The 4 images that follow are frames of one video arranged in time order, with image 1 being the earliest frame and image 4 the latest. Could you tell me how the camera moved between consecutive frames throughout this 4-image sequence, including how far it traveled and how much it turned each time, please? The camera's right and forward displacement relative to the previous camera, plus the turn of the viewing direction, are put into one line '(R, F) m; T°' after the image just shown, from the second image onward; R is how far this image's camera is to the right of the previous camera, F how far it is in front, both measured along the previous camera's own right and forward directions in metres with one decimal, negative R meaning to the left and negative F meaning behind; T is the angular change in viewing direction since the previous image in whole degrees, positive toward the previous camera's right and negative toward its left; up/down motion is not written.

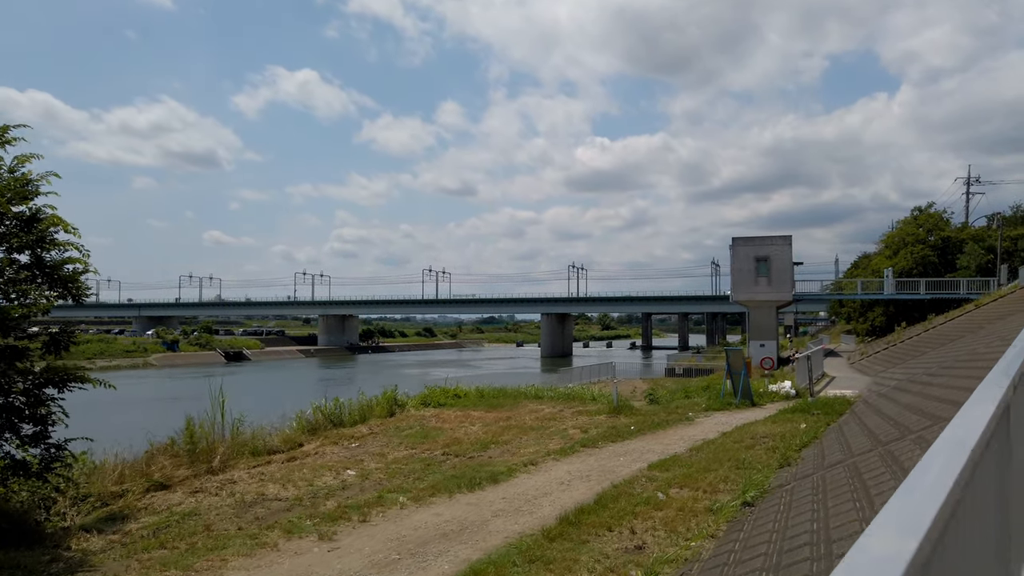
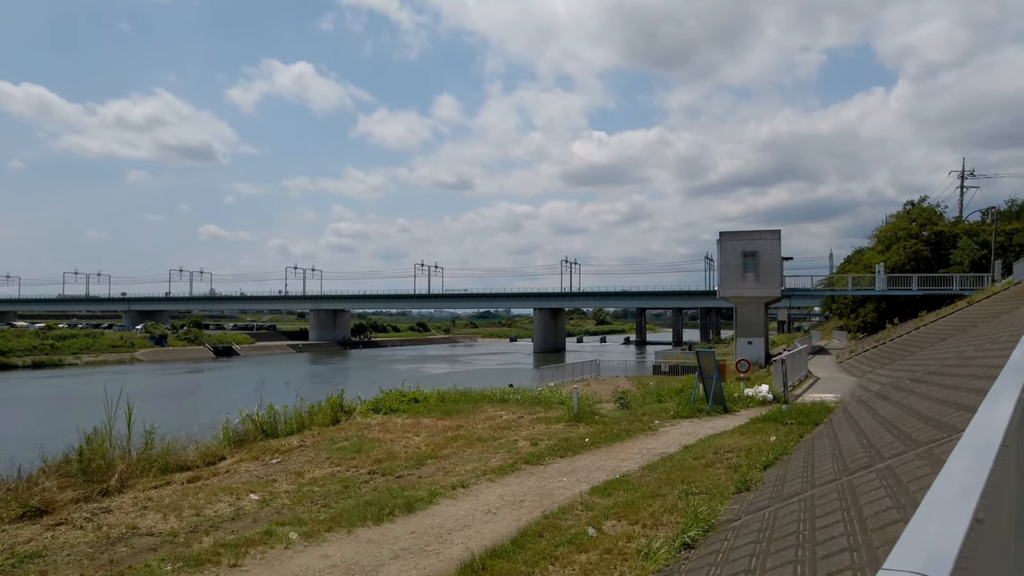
(+1.0, +1.3) m; 0°
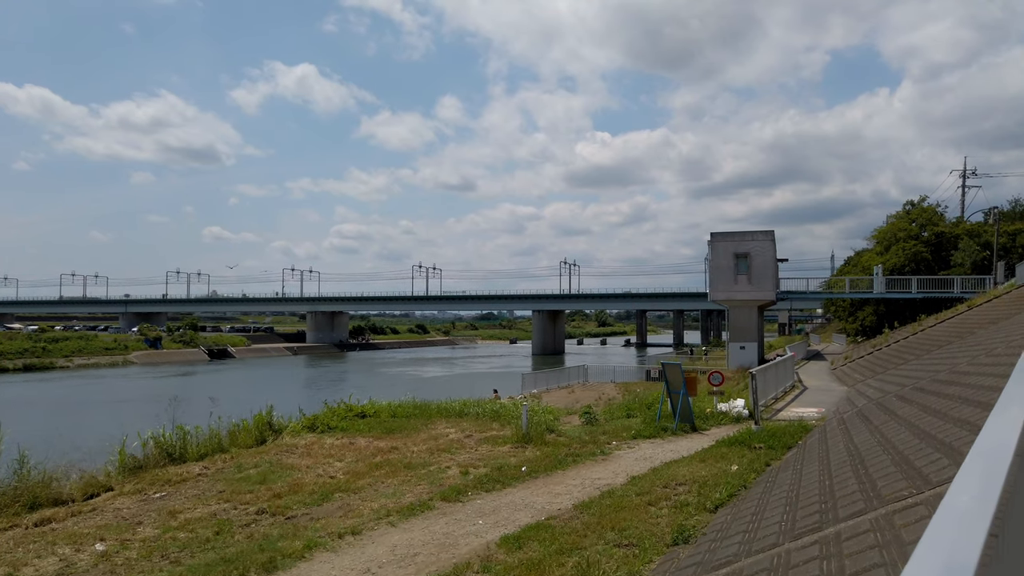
(+1.3, +1.6) m; 0°
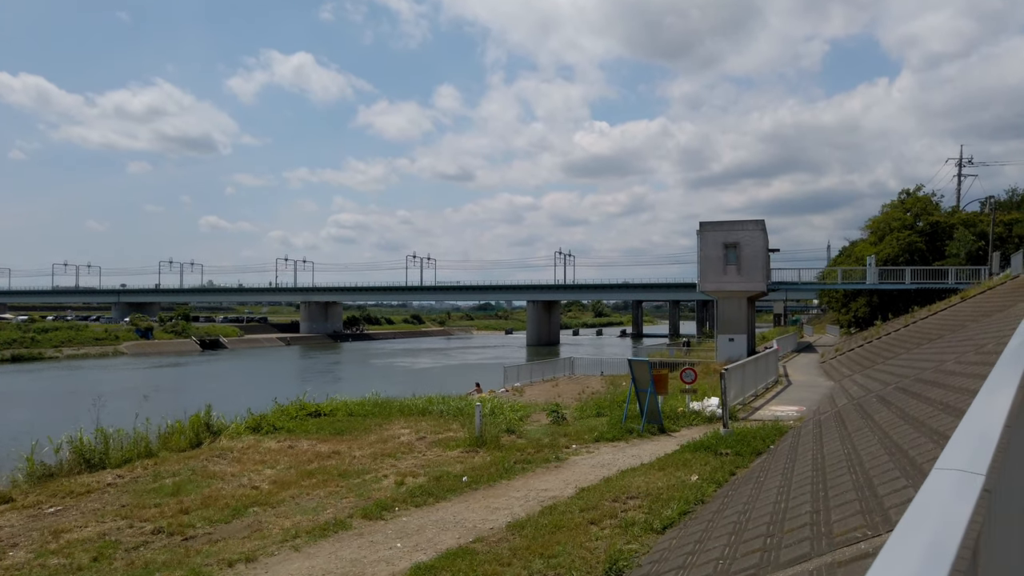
(+0.9, +1.1) m; 0°
